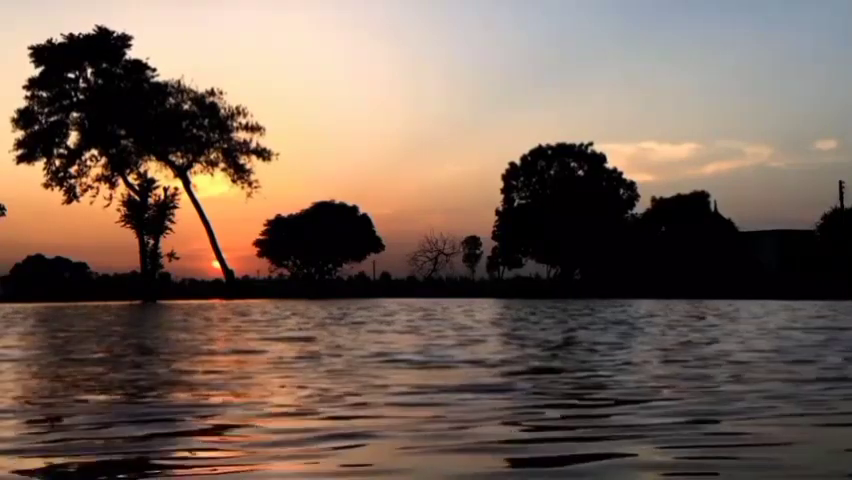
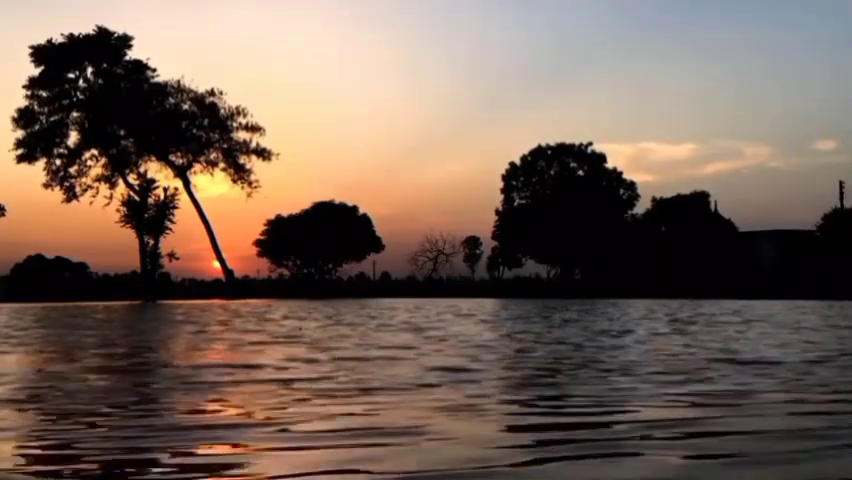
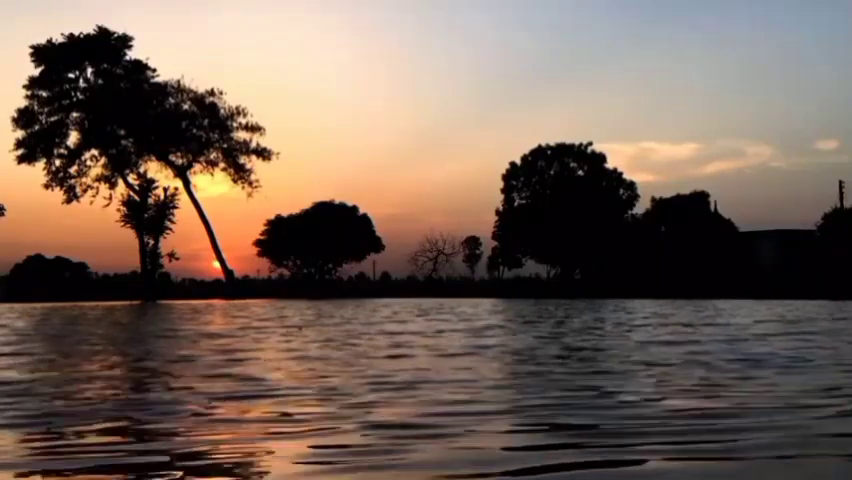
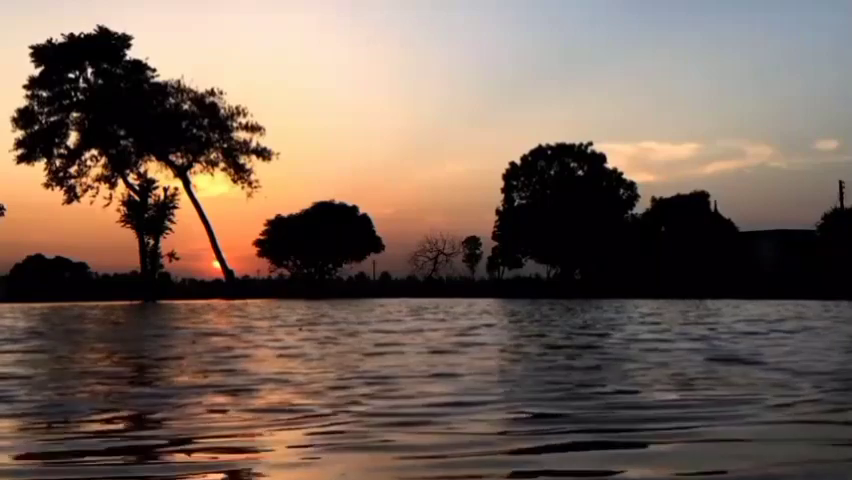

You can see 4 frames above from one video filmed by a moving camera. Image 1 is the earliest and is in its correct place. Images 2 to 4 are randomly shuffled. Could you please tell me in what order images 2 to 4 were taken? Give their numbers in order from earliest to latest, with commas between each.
4, 3, 2
